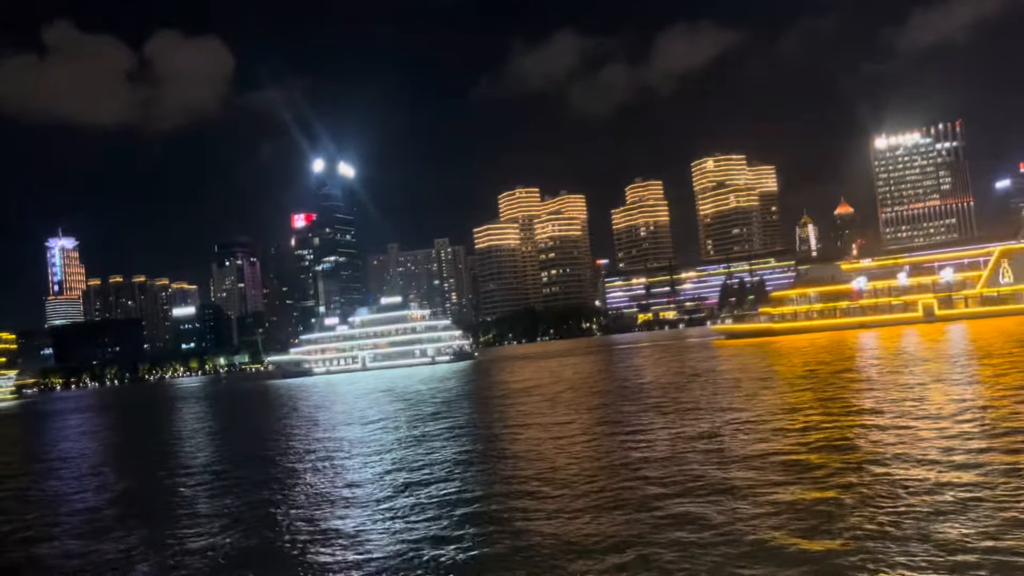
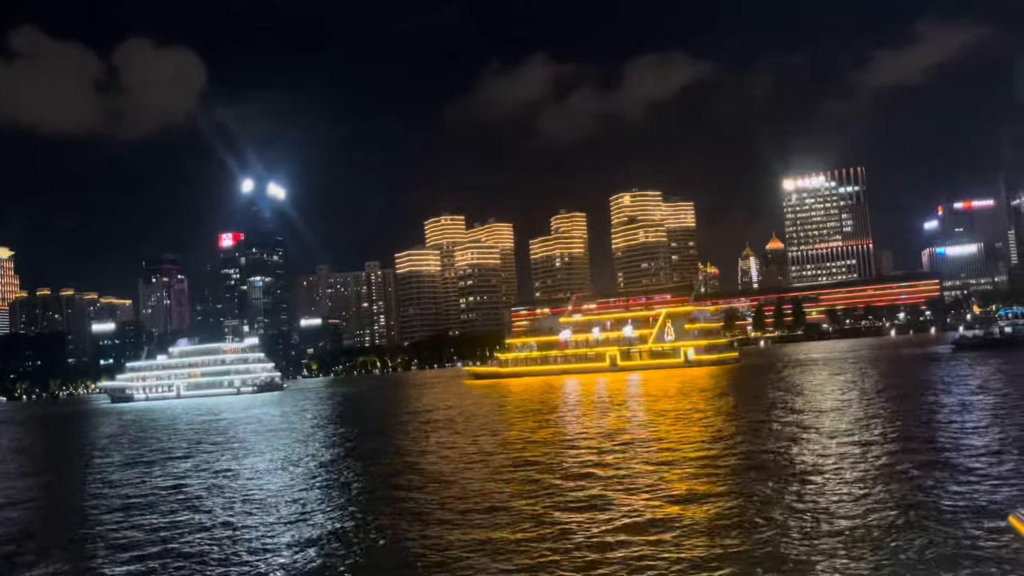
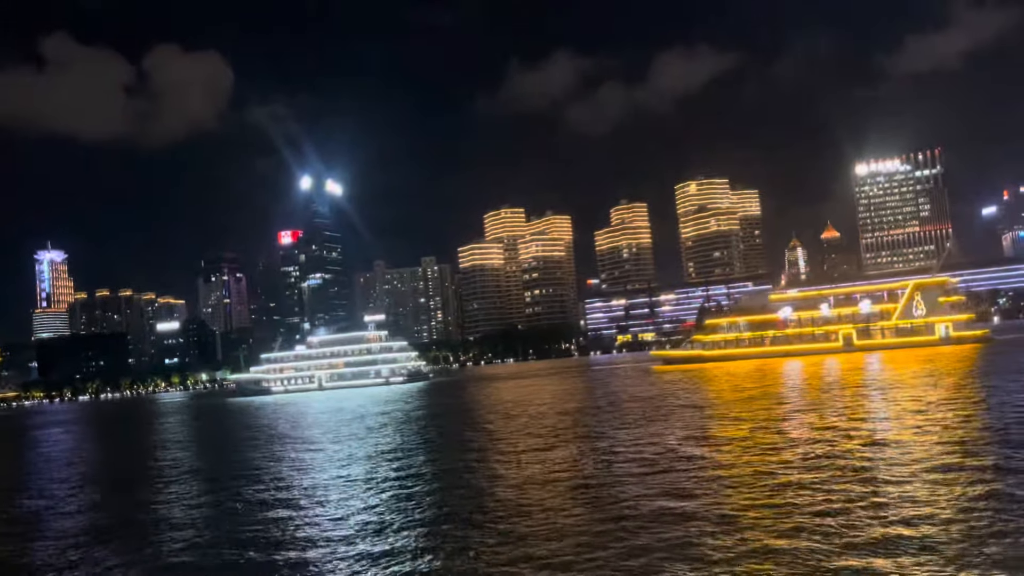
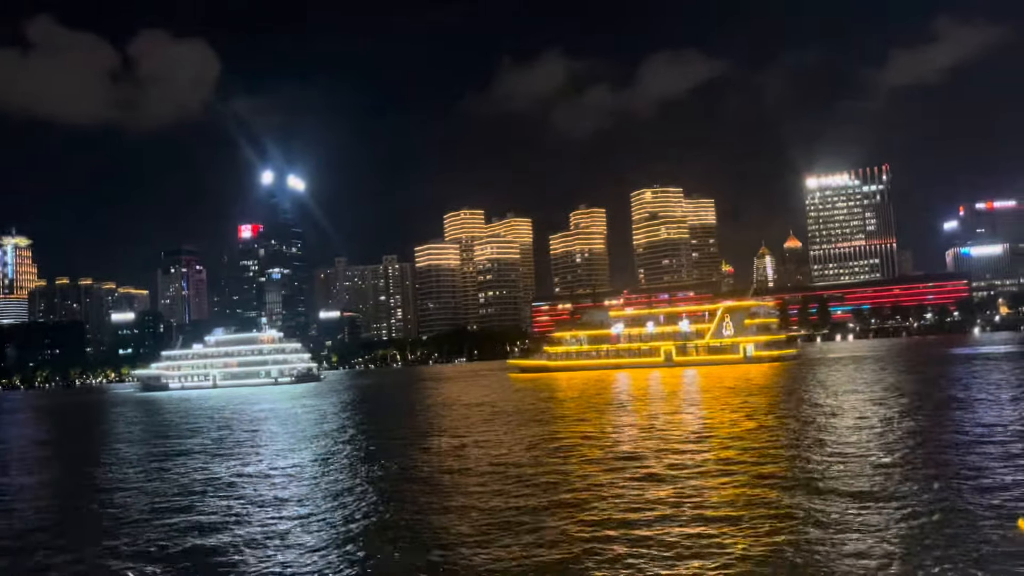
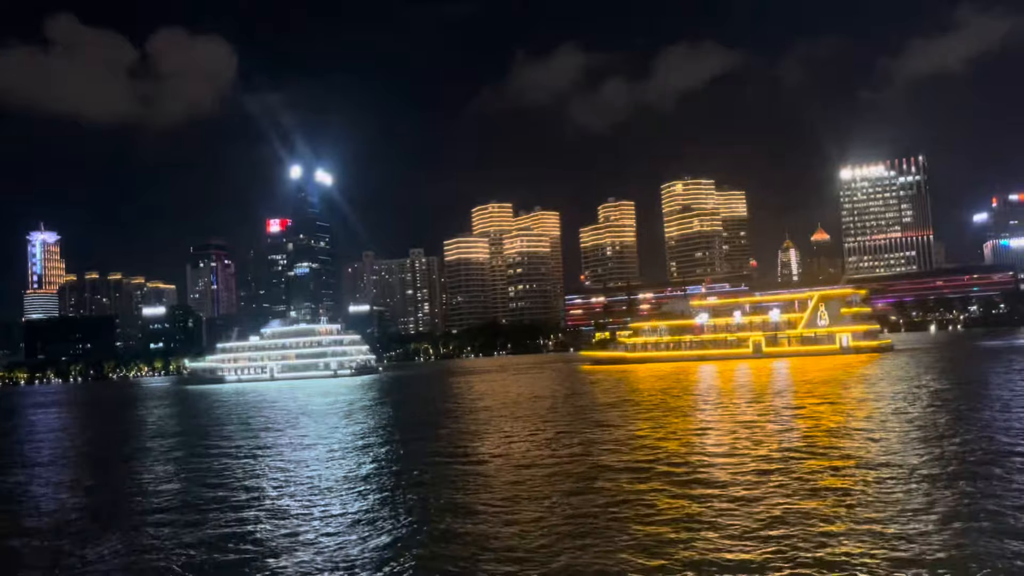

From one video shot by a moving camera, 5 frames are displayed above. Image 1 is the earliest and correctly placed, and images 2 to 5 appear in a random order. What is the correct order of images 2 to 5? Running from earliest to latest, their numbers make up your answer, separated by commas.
3, 5, 4, 2
